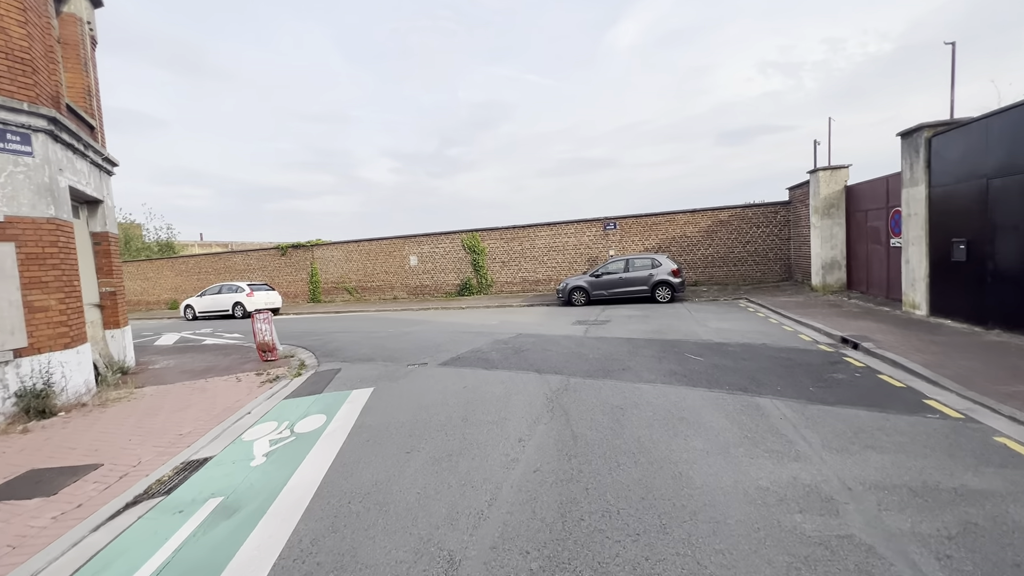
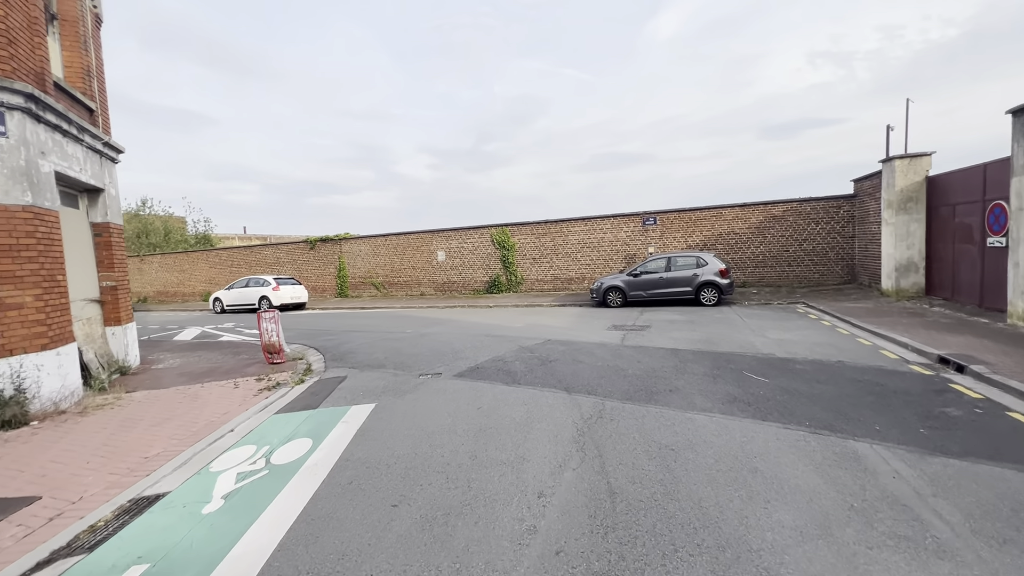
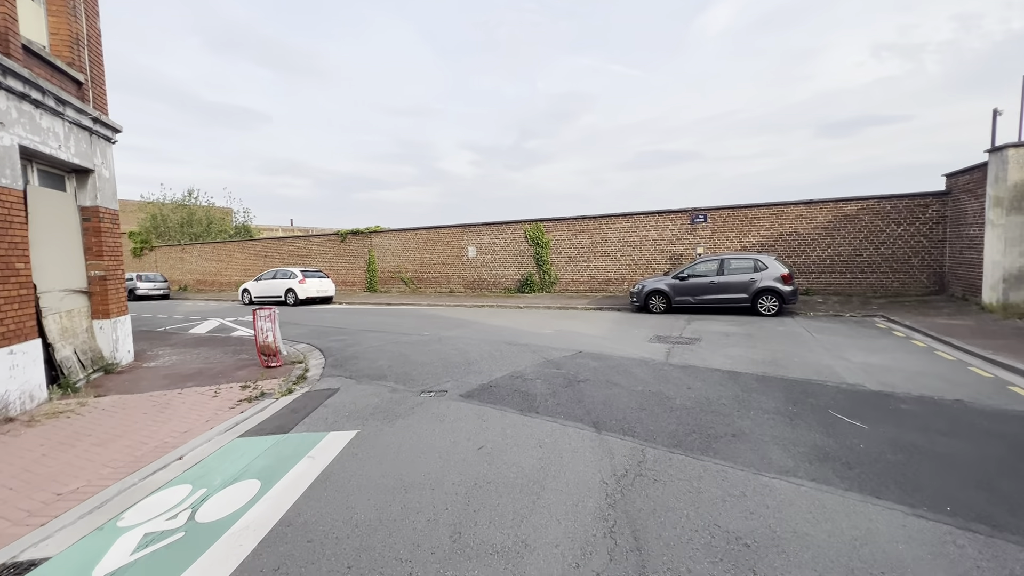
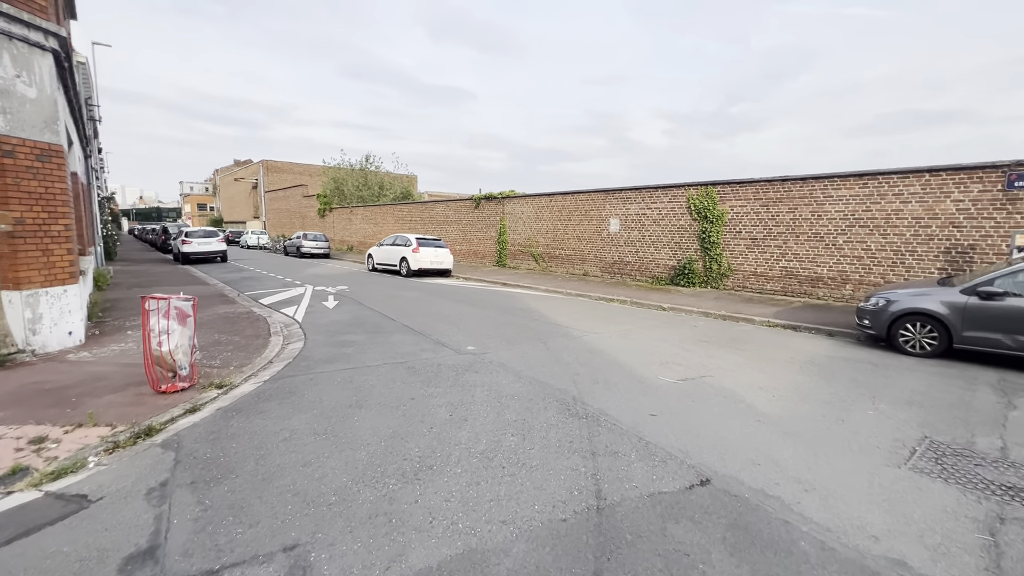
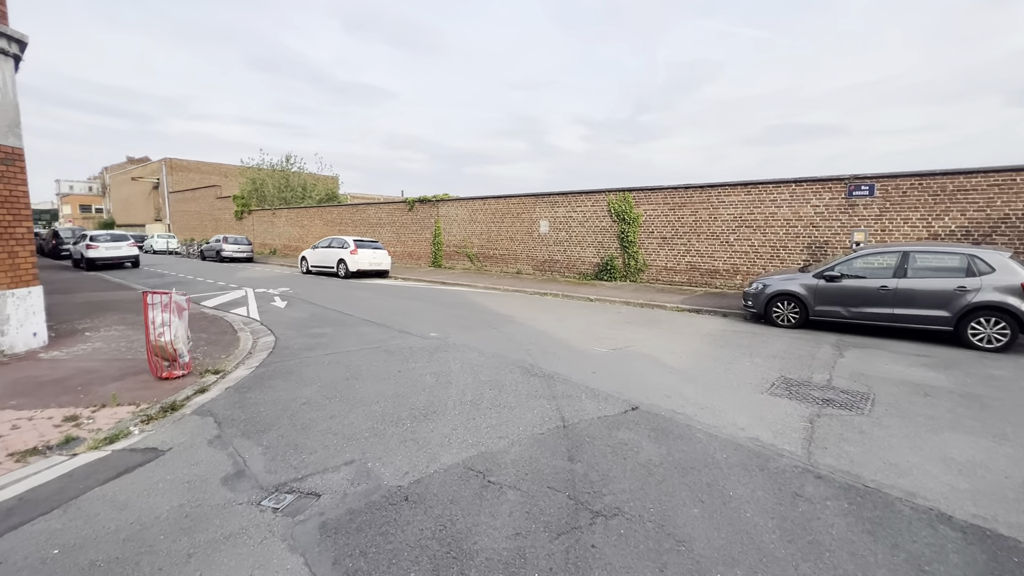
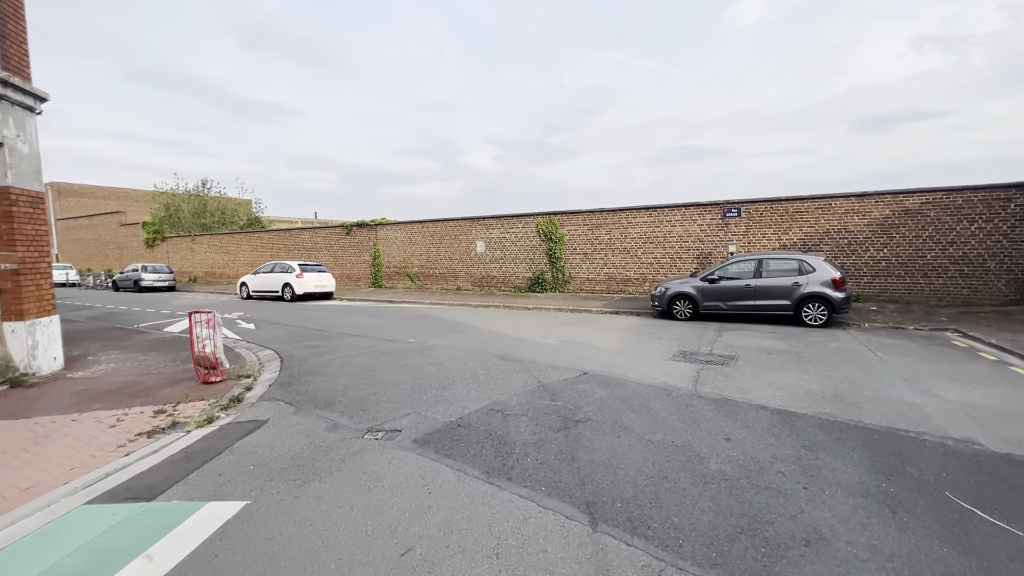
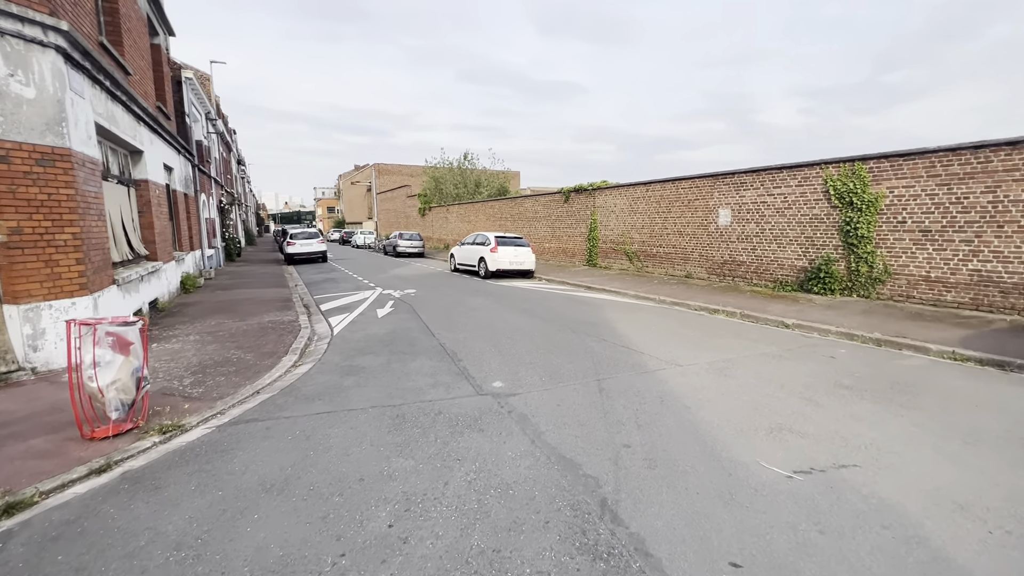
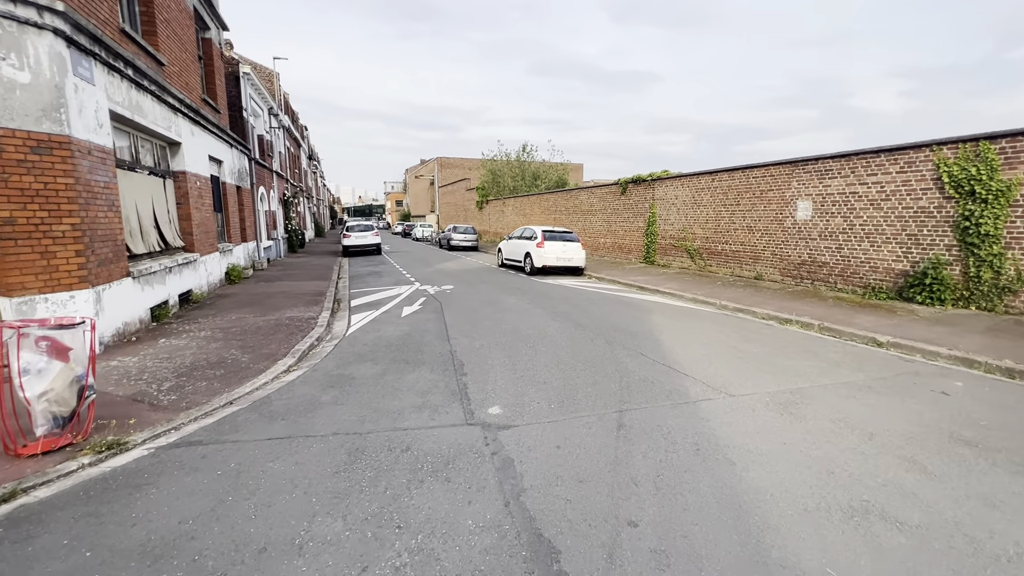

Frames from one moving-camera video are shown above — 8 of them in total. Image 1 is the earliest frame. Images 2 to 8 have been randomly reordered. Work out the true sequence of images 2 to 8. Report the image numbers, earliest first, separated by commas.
2, 3, 6, 5, 4, 7, 8
